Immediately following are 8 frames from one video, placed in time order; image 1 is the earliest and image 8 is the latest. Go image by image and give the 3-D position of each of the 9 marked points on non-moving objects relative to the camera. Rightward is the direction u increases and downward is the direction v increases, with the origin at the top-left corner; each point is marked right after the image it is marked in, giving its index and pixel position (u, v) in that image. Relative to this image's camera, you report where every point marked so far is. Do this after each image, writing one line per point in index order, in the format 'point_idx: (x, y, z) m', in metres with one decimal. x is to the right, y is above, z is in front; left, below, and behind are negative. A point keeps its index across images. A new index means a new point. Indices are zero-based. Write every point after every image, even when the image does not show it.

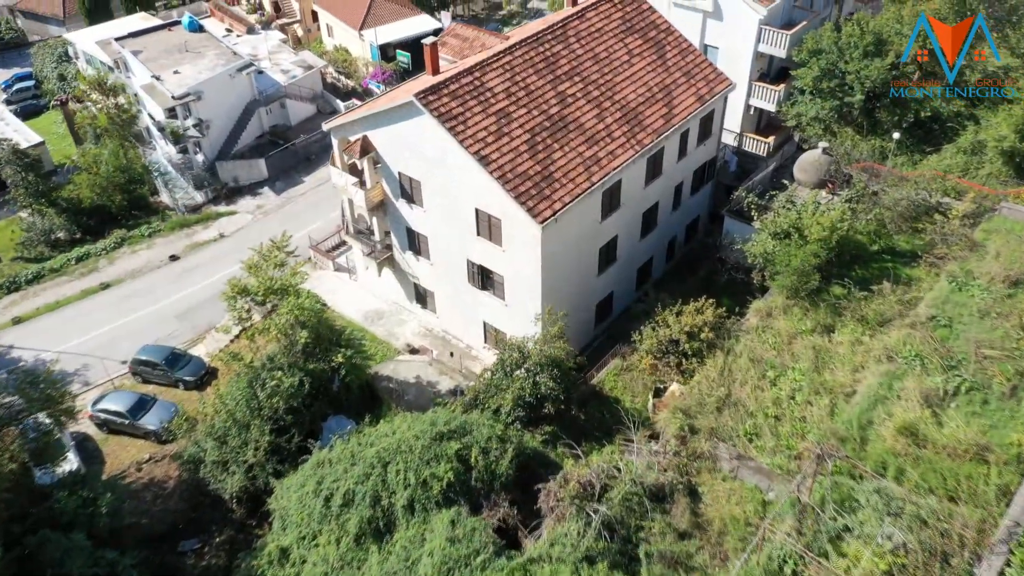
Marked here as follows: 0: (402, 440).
0: (-2.6, -3.6, +19.3) m
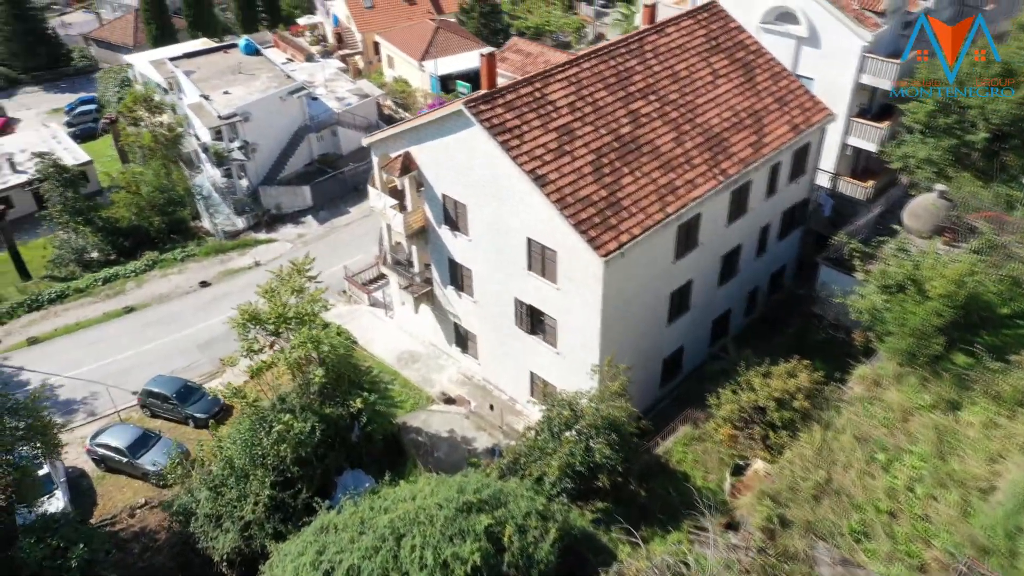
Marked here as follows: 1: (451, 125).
0: (-1.7, -4.2, +15.8) m
1: (-1.5, +3.9, +19.6) m
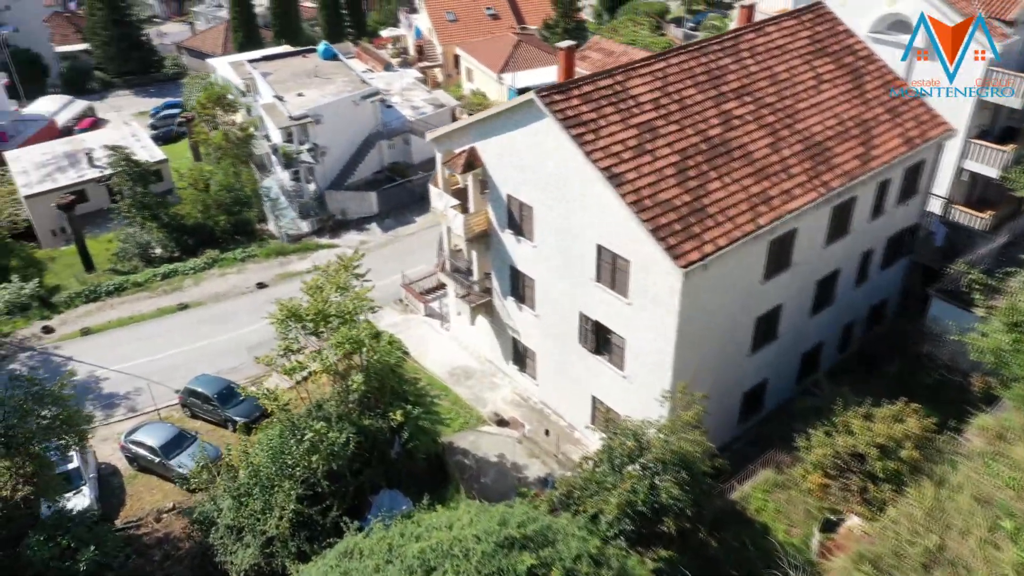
0: (-0.9, -4.2, +13.8) m
1: (+0.2, +3.7, +17.9) m
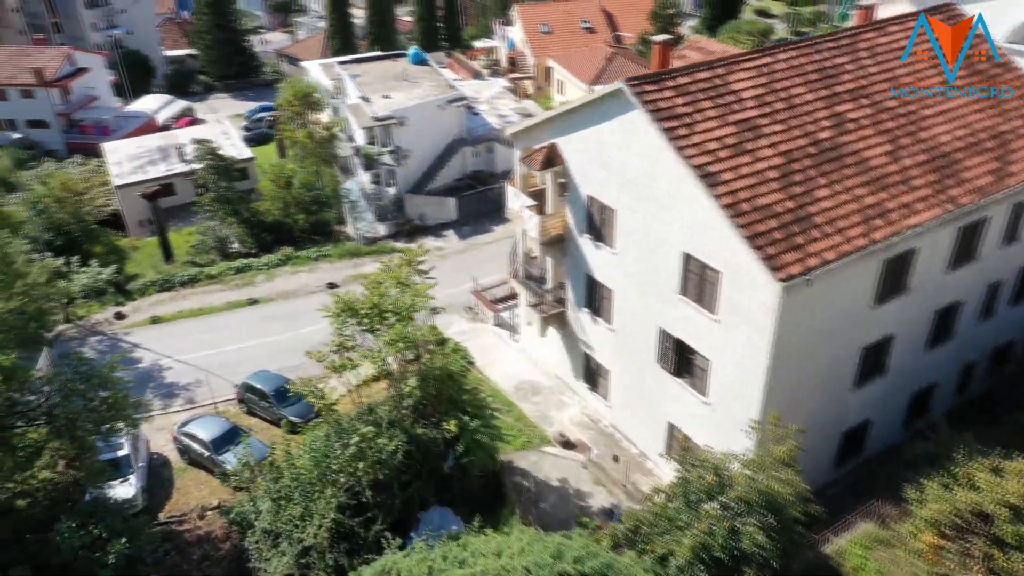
0: (-0.1, -4.2, +12.2) m
1: (+1.9, +3.6, +16.3) m
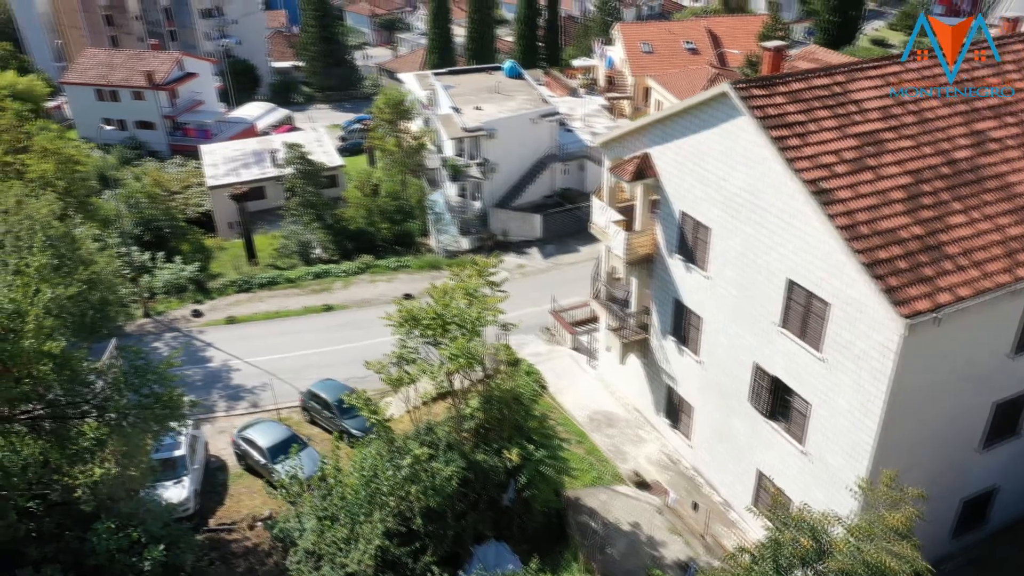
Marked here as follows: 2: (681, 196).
0: (+0.6, -4.4, +10.6) m
1: (+3.5, +3.1, +14.7) m
2: (+3.3, +1.8, +16.1) m
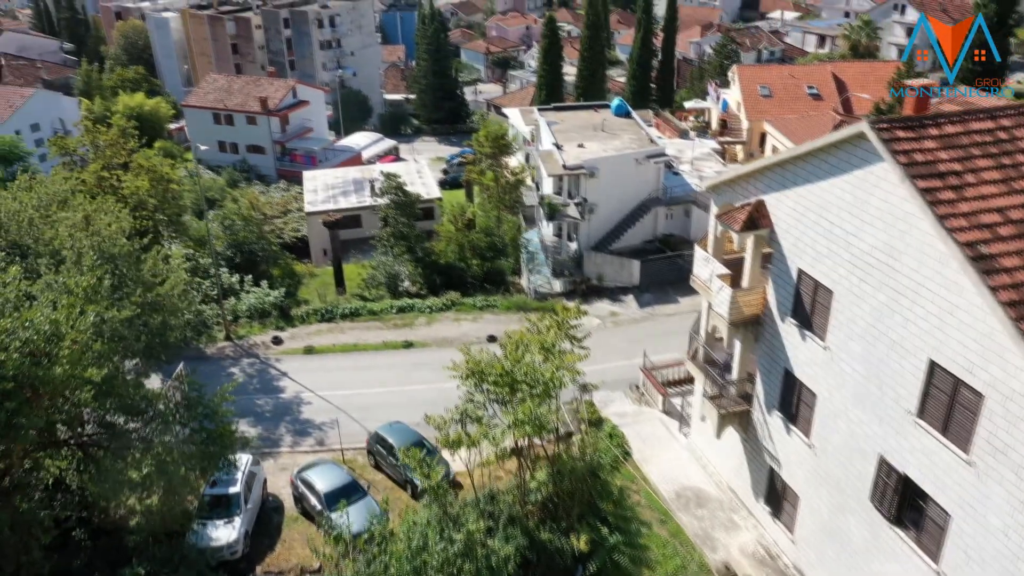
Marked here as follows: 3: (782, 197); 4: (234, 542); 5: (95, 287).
0: (+1.0, -5.1, +8.4) m
1: (+4.9, +2.0, +12.5) m
2: (+4.8, +0.6, +13.8) m
3: (+4.6, +1.6, +14.1) m
4: (-6.1, -5.5, +17.9) m
5: (-7.3, 0.0, +14.5) m
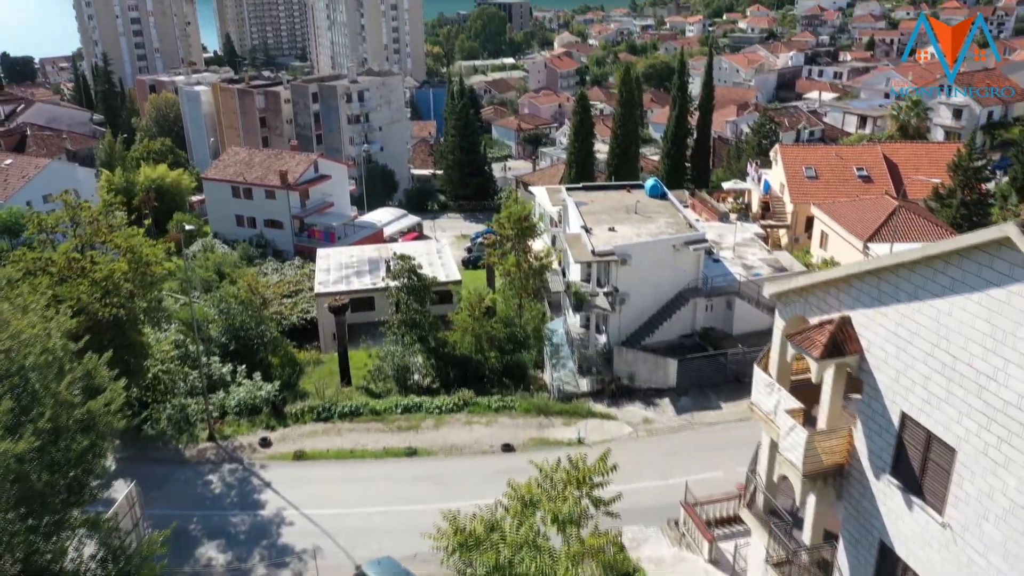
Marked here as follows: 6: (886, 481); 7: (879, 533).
0: (+0.8, -6.4, +4.6) m
1: (+5.0, +0.2, +9.1) m
2: (+4.9, -1.3, +10.3) m
3: (+4.7, -0.3, +10.7) m
4: (-6.0, -7.5, +14.3) m
5: (-7.2, -1.7, +11.4) m
6: (+5.0, -2.6, +10.9) m
7: (+5.0, -3.3, +11.2) m
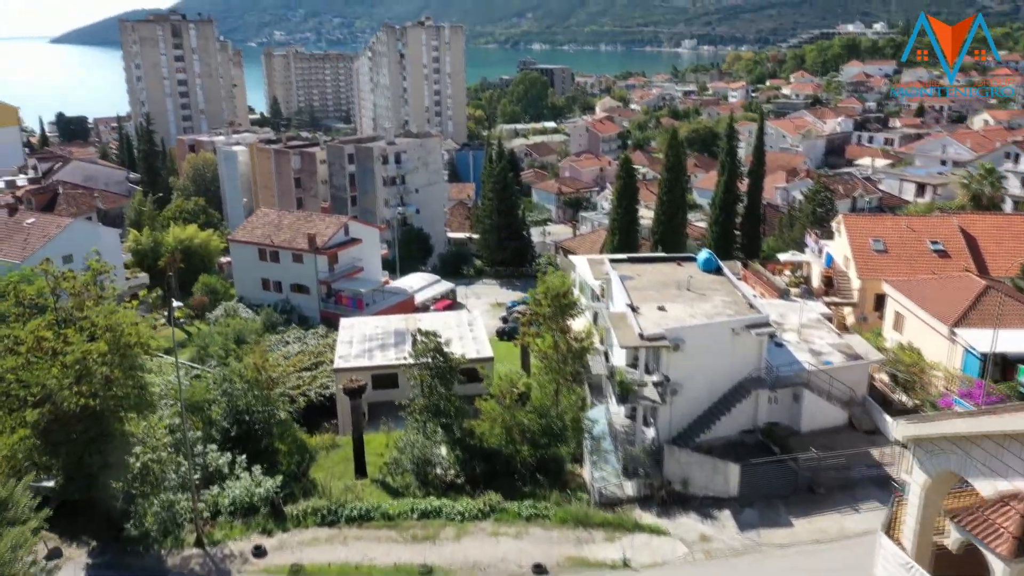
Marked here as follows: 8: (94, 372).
0: (+0.7, -7.2, +0.7) m
1: (+5.2, -1.1, +5.4) m
2: (+5.2, -2.7, +6.6) m
3: (+5.0, -1.8, +7.1) m
4: (-5.7, -9.0, +10.5) m
5: (-6.9, -2.9, +8.2) m
6: (+5.2, -4.0, +7.1) m
7: (+5.2, -4.7, +7.3) m
8: (-9.9, -2.0, +19.7) m
